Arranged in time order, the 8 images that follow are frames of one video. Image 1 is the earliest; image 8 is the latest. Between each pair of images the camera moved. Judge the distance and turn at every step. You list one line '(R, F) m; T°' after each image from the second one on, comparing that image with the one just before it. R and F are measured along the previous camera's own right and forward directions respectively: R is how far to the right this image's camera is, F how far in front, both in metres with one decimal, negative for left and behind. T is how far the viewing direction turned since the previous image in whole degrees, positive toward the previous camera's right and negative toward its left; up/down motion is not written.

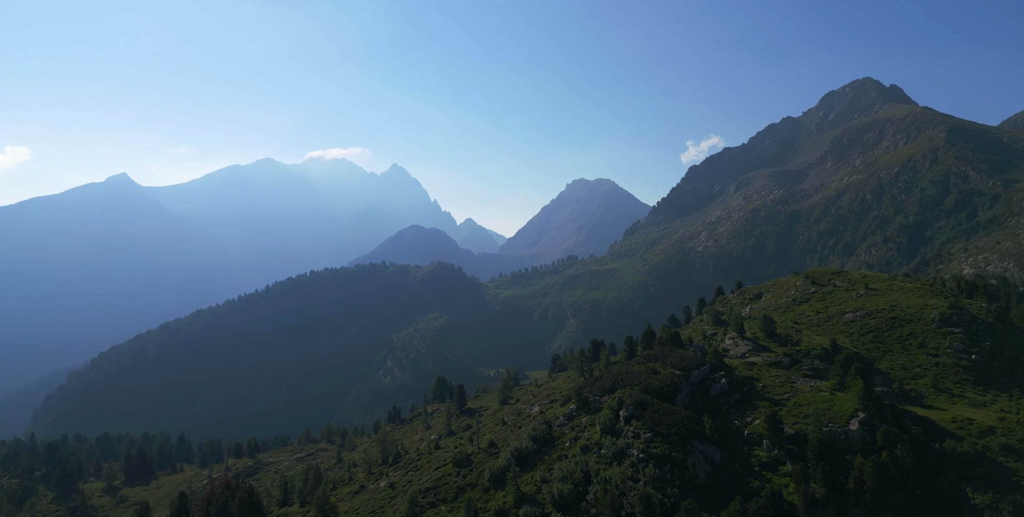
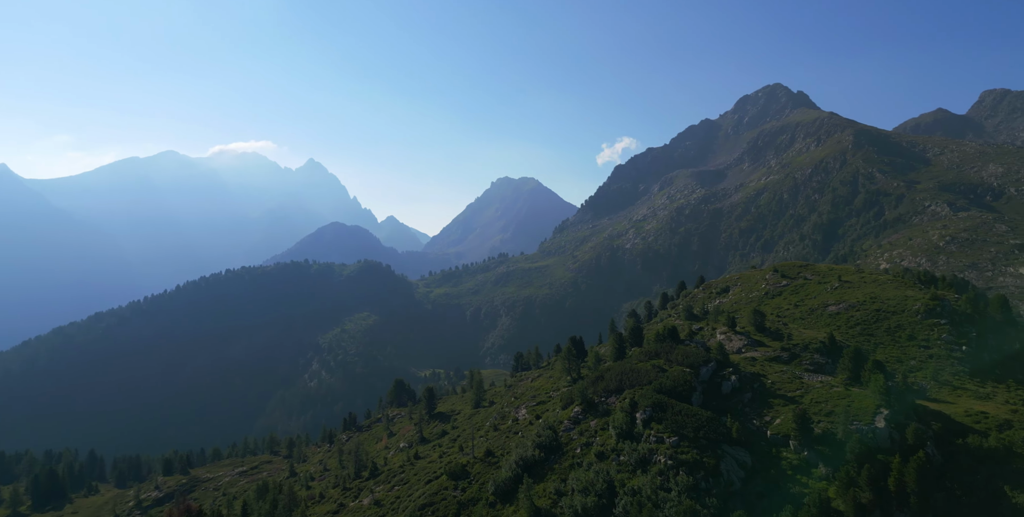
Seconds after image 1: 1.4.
(-15.6, +13.4) m; +7°
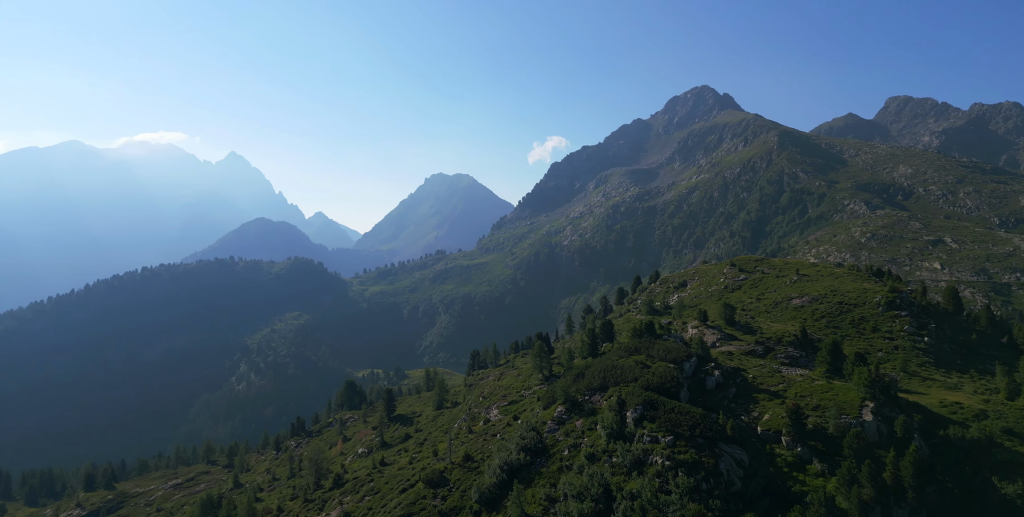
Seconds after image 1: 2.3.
(-9.1, +7.8) m; +6°
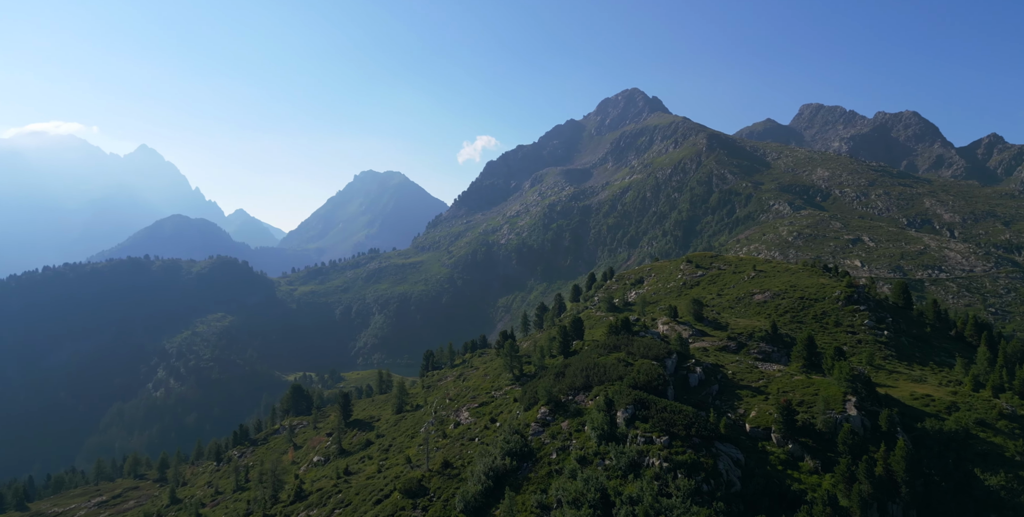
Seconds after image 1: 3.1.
(-9.2, +6.9) m; +6°
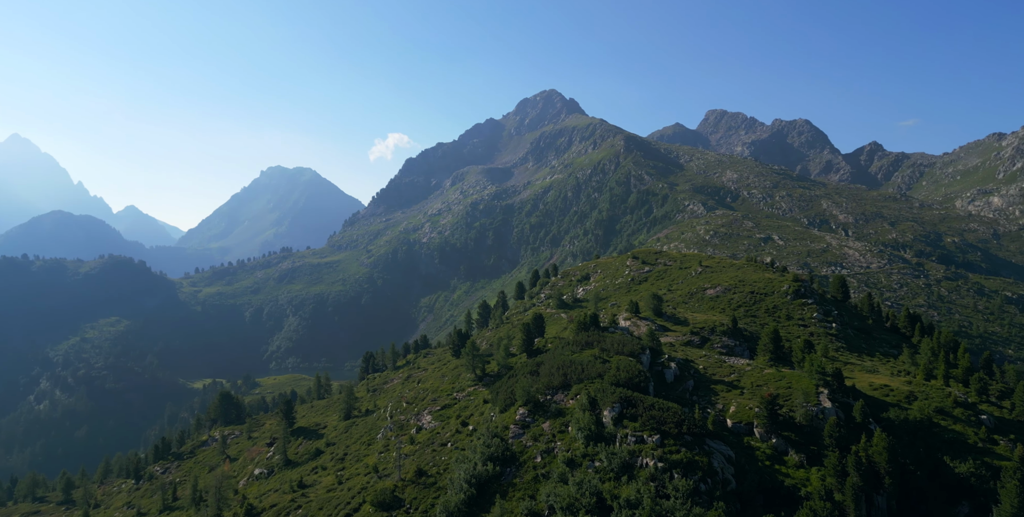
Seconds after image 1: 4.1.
(-10.6, +7.0) m; +7°
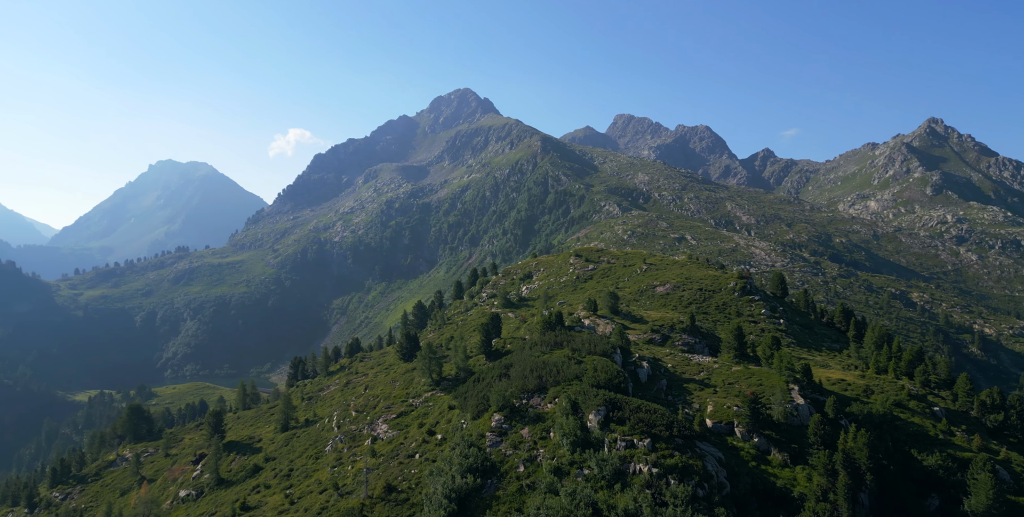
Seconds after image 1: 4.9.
(-10.4, +8.1) m; +8°
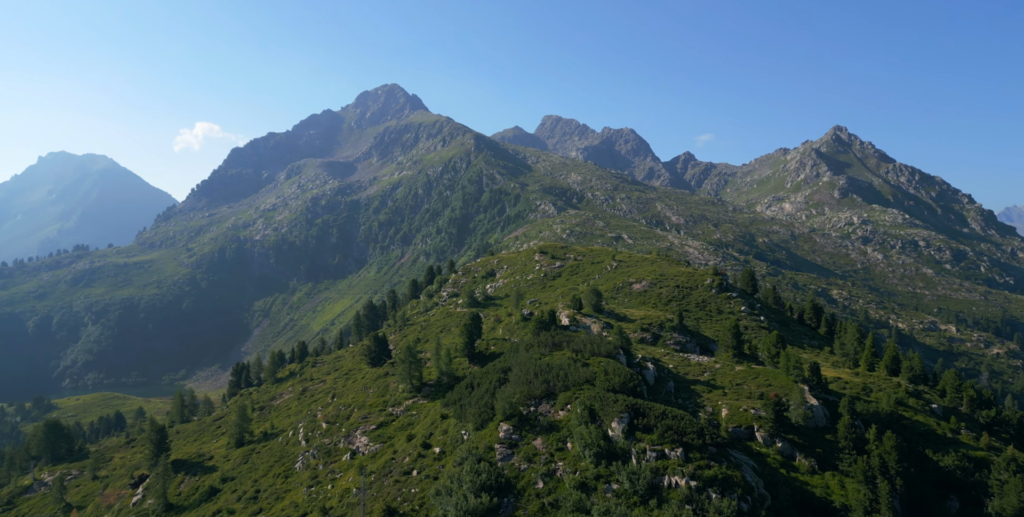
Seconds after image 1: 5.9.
(-12.2, +11.1) m; +6°
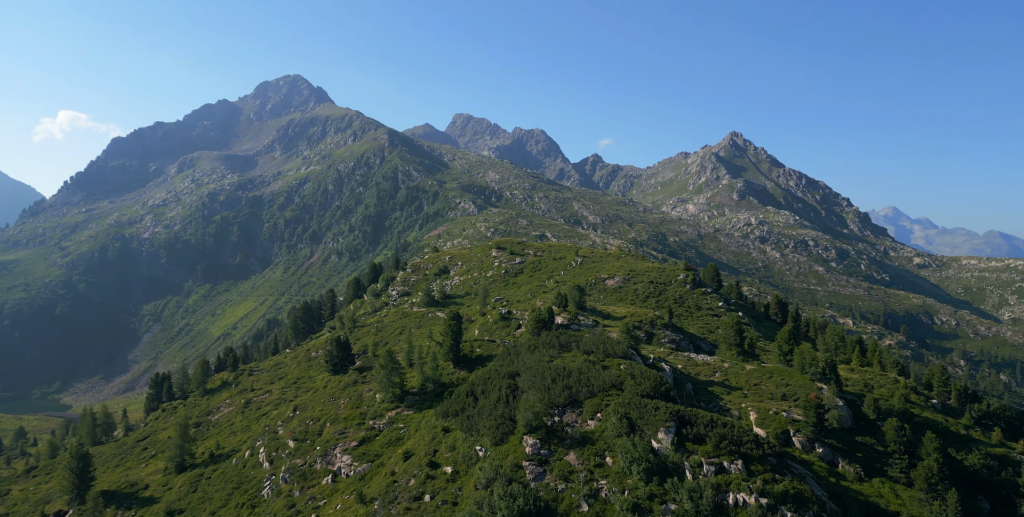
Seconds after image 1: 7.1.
(-15.1, +13.9) m; +8°
